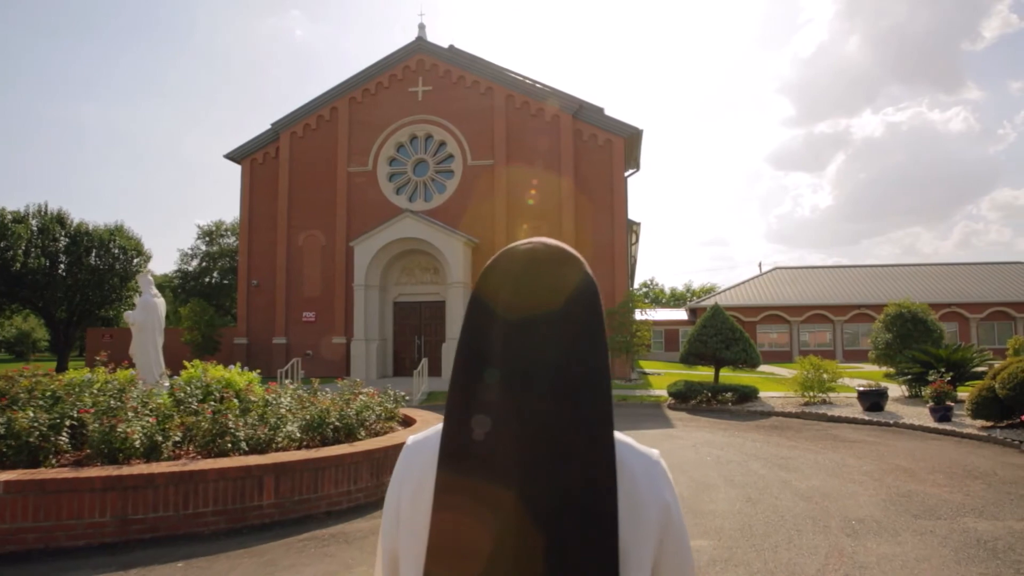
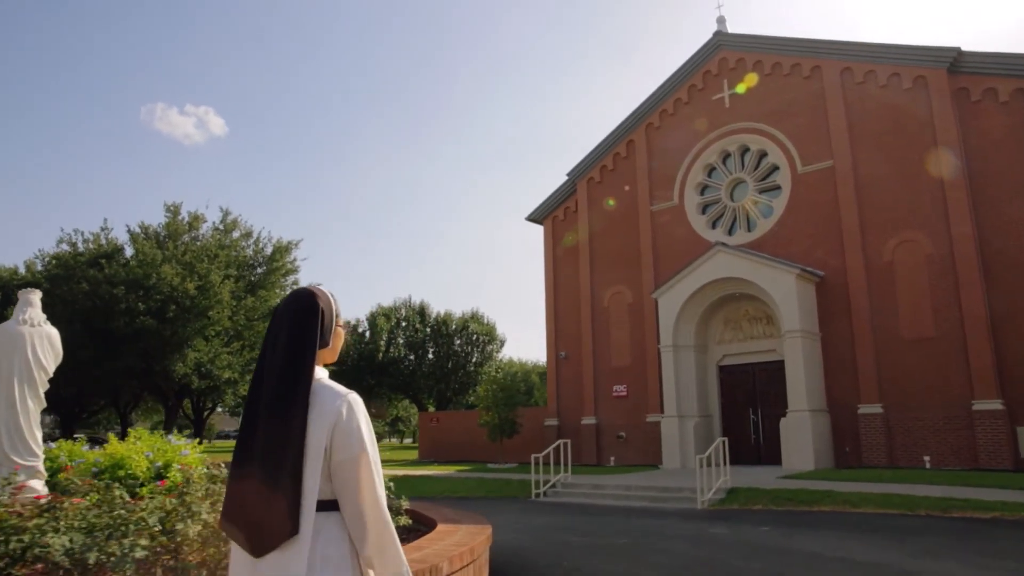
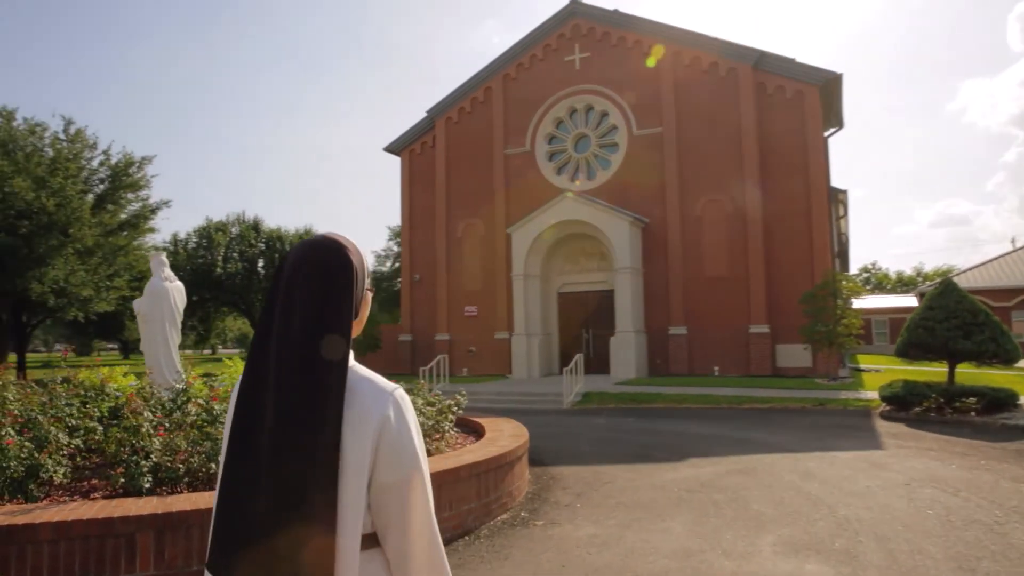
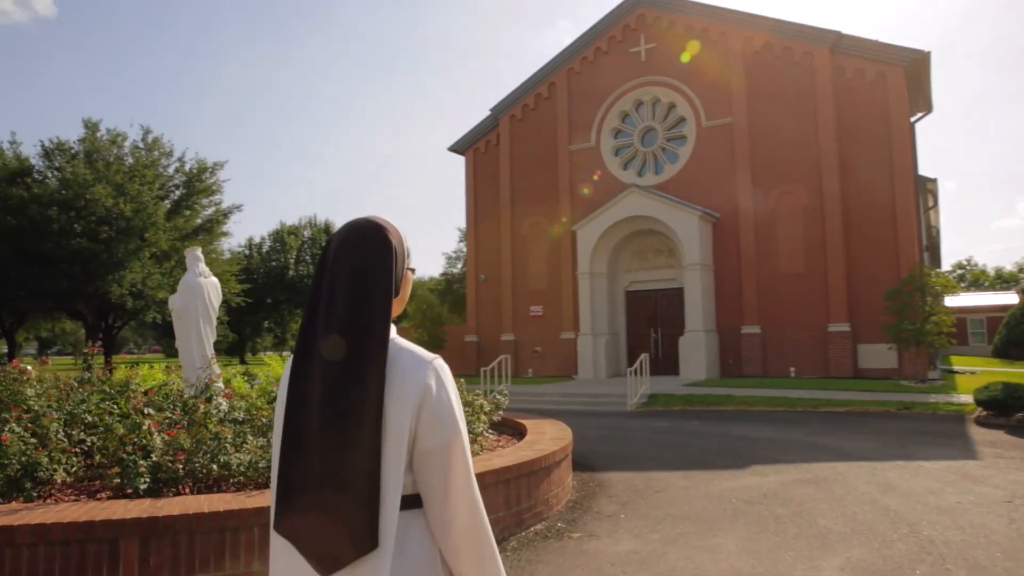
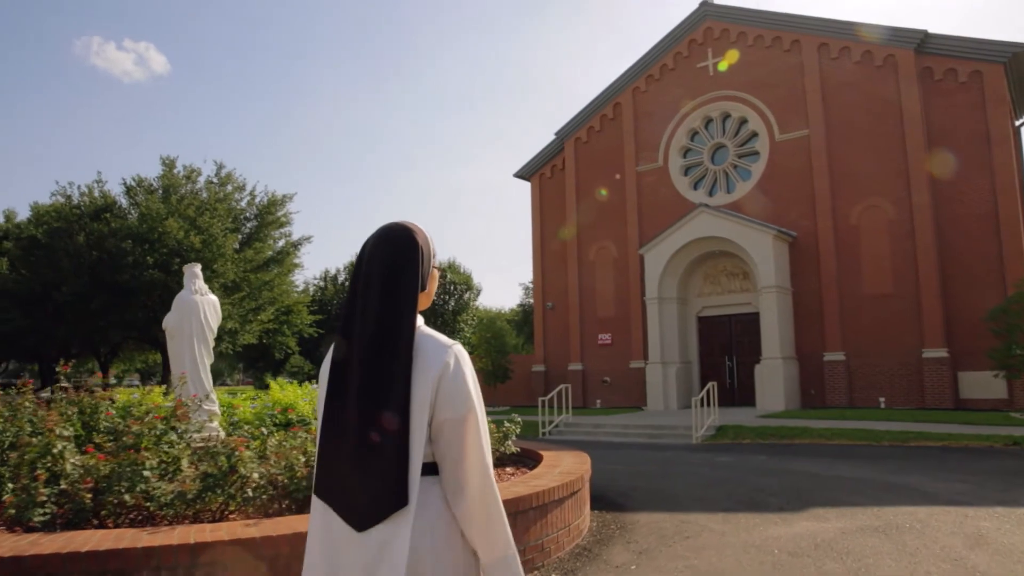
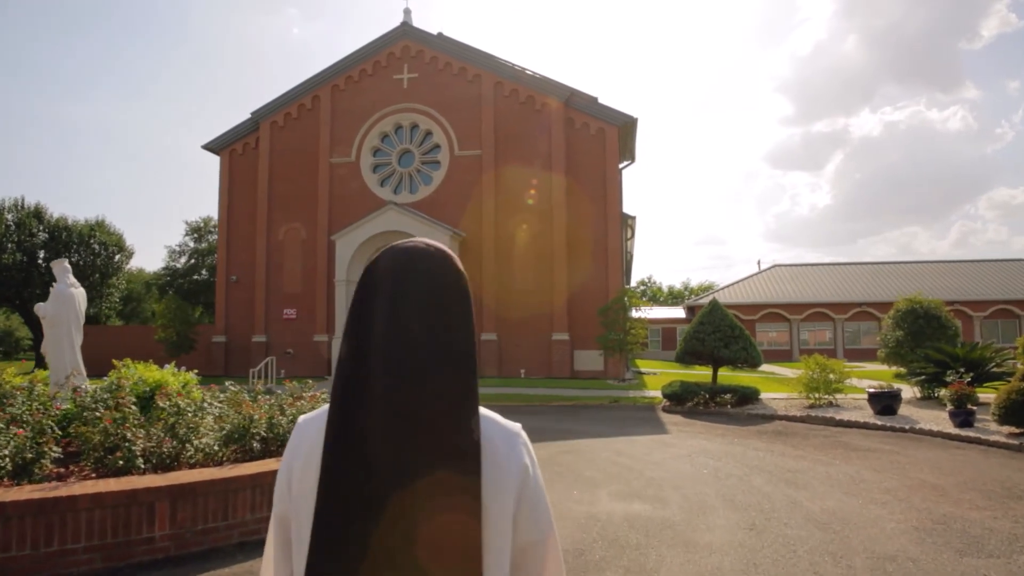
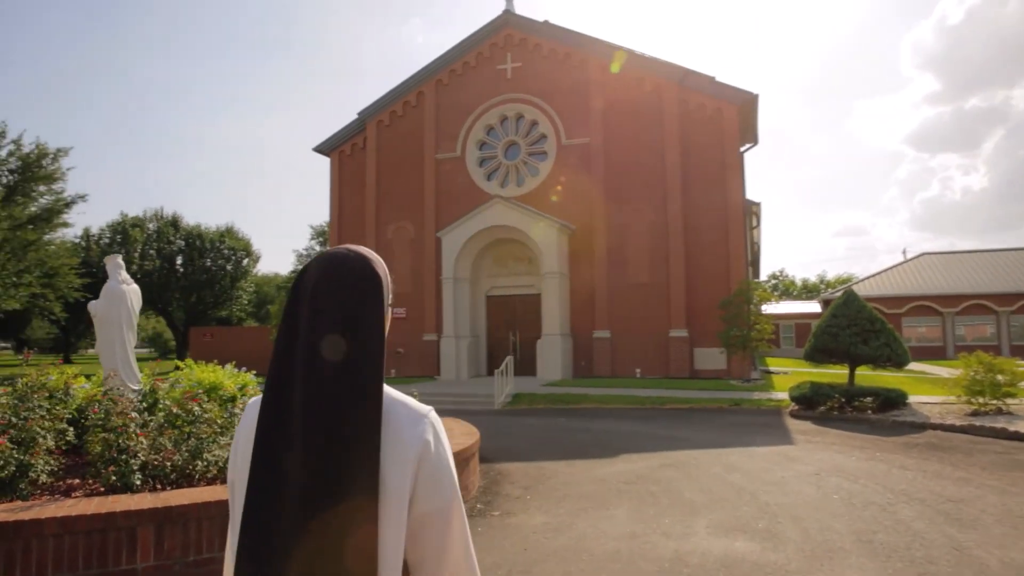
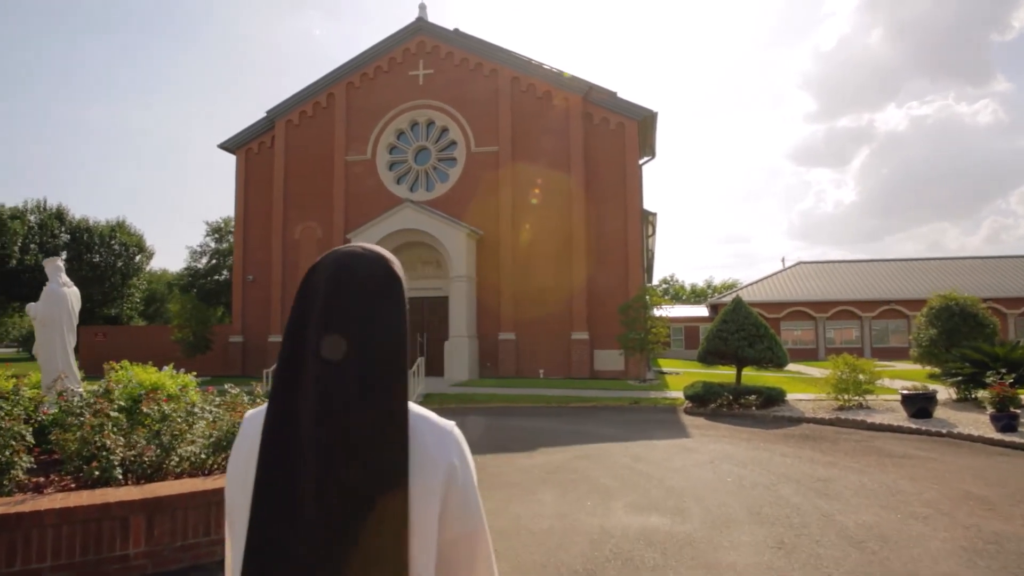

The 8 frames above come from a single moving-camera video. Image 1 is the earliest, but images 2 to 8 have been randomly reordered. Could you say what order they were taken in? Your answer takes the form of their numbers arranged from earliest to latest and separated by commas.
6, 8, 7, 3, 4, 5, 2
